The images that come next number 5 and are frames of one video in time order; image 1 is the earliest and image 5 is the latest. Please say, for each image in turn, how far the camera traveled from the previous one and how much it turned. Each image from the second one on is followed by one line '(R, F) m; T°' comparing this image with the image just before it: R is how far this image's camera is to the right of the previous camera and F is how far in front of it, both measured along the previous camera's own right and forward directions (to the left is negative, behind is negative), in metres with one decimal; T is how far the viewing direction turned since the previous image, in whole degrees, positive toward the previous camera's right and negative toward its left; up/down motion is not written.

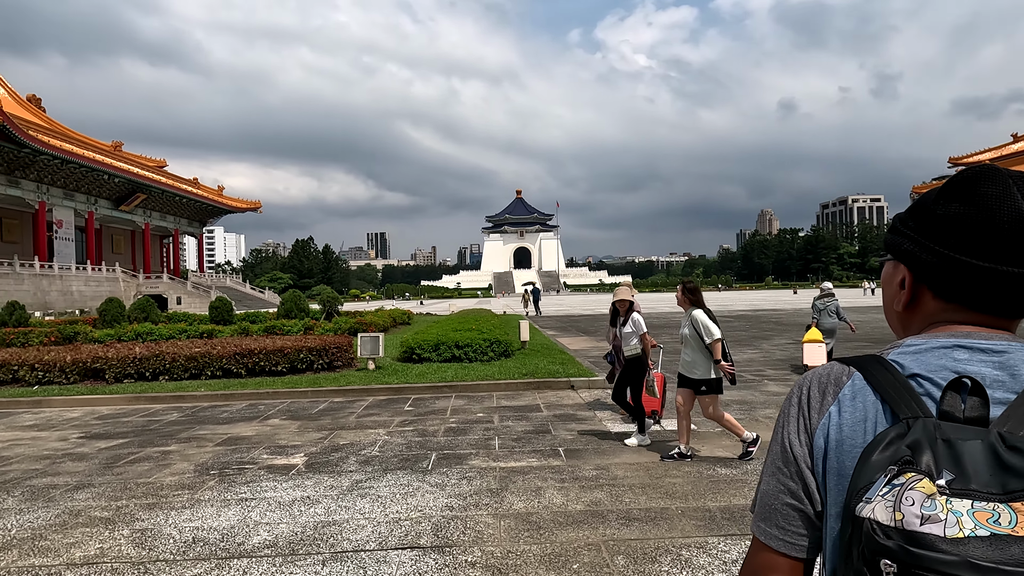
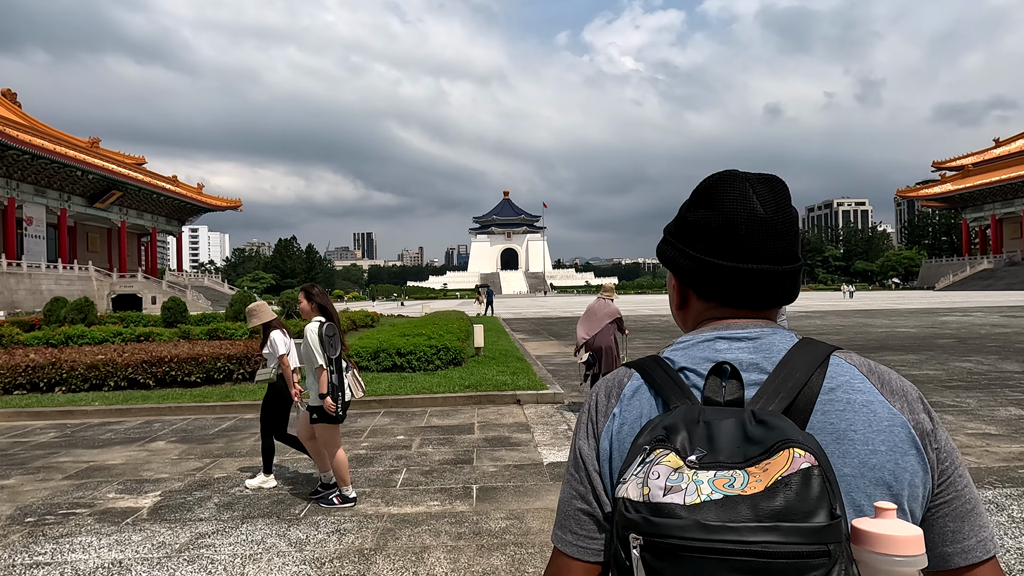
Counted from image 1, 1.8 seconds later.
(+0.5, +0.8) m; +1°
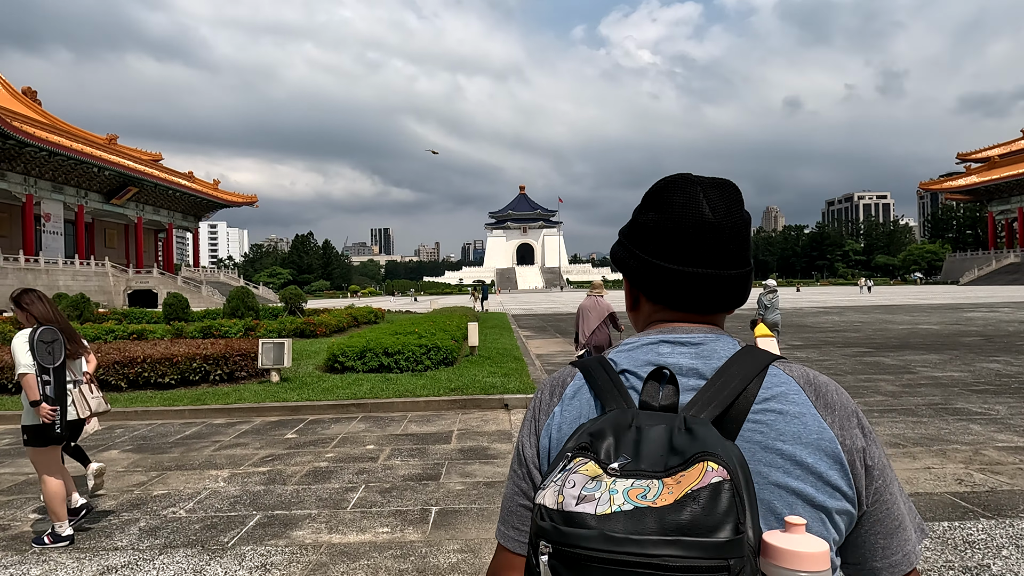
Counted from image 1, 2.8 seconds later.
(+0.3, +0.5) m; -1°
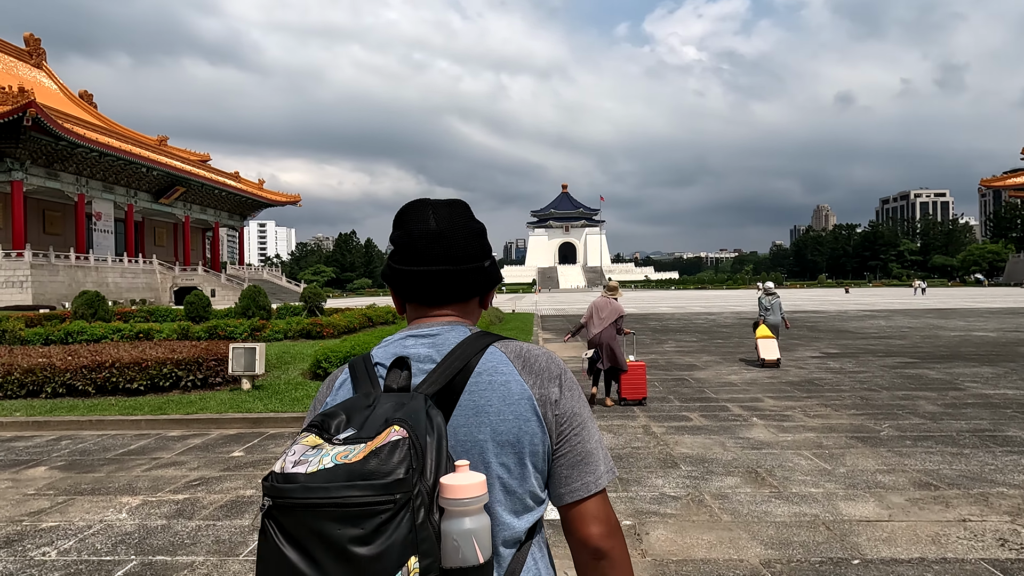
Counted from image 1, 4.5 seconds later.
(+0.6, +0.6) m; -4°
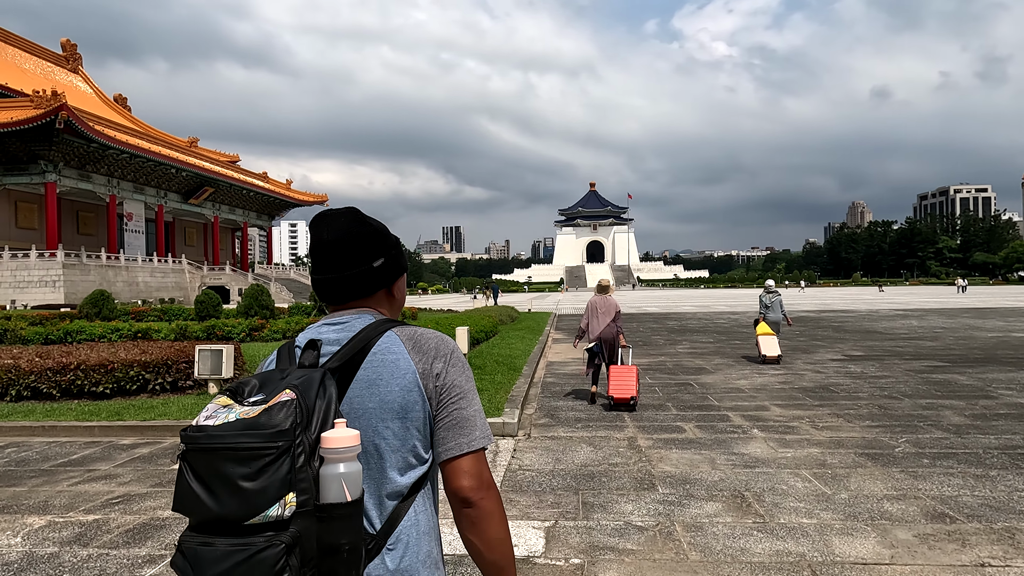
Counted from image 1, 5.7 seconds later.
(+0.5, +0.5) m; -3°
